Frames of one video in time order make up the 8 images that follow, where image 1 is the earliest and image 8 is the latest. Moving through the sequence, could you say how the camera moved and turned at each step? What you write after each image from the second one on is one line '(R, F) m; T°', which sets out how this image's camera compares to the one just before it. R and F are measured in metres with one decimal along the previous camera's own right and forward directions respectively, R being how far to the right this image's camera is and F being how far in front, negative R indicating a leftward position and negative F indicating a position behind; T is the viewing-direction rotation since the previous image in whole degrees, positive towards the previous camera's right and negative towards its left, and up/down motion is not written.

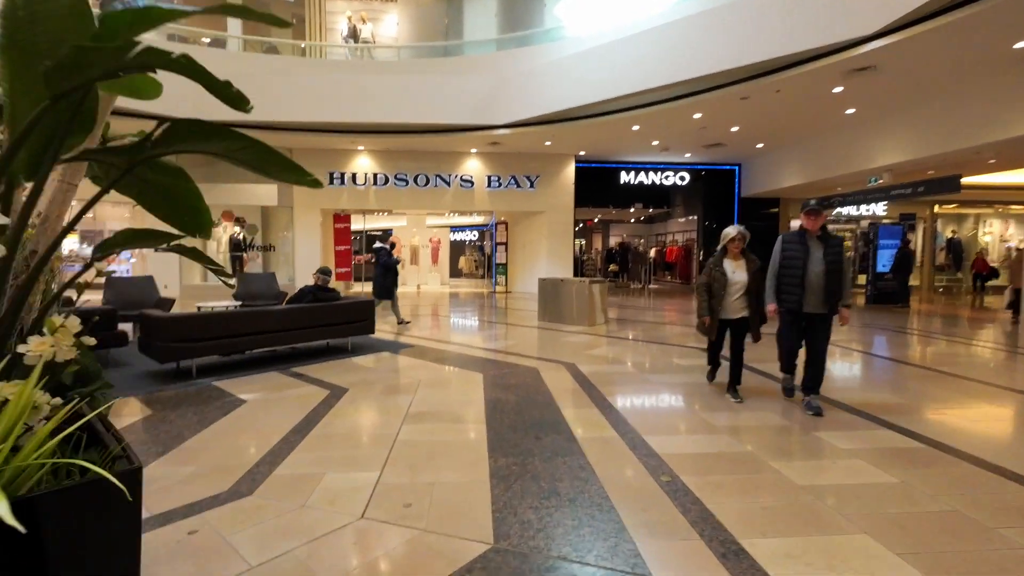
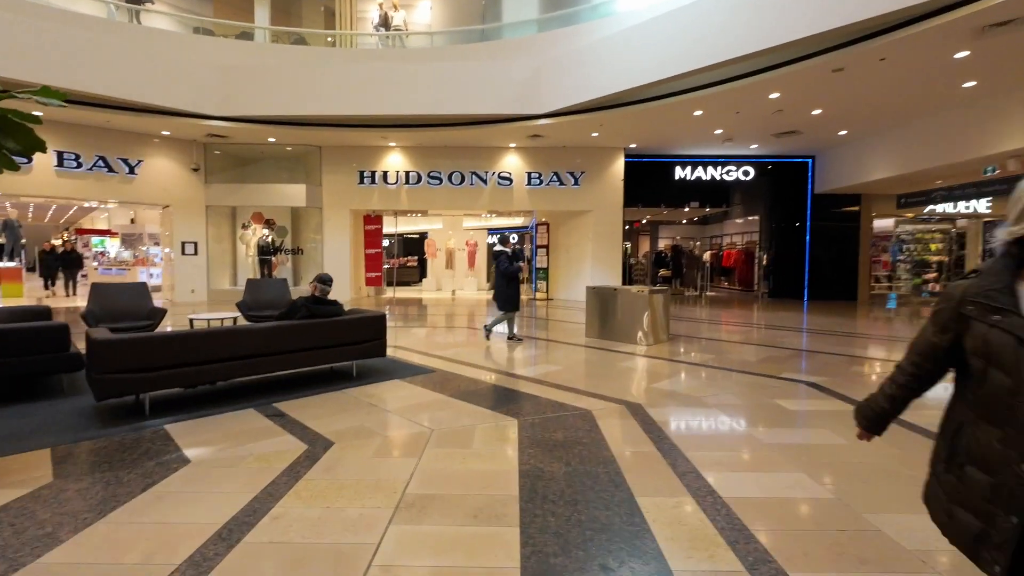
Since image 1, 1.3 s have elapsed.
(0.0, +1.2) m; -5°
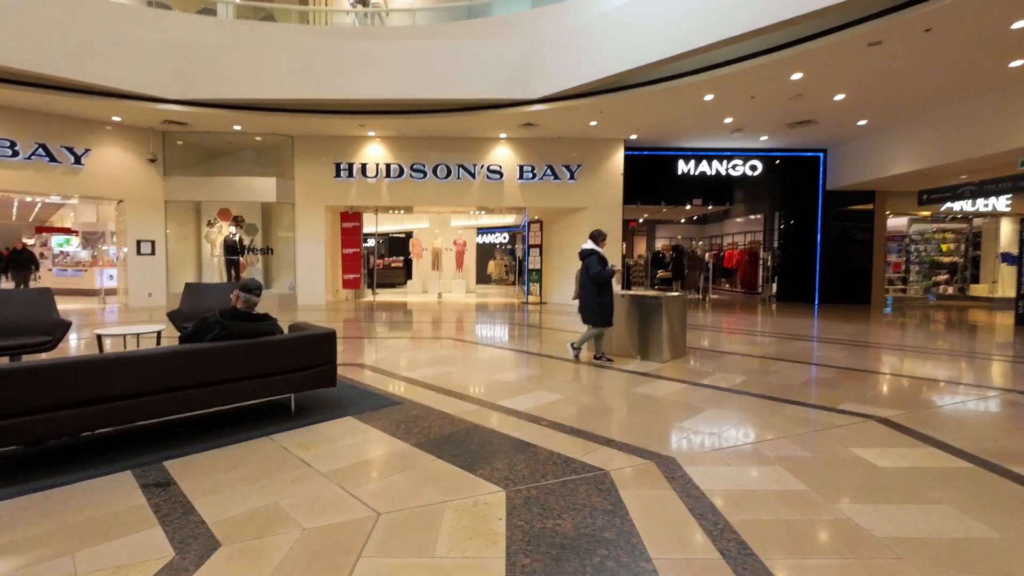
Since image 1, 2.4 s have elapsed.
(0.0, +1.1) m; +1°
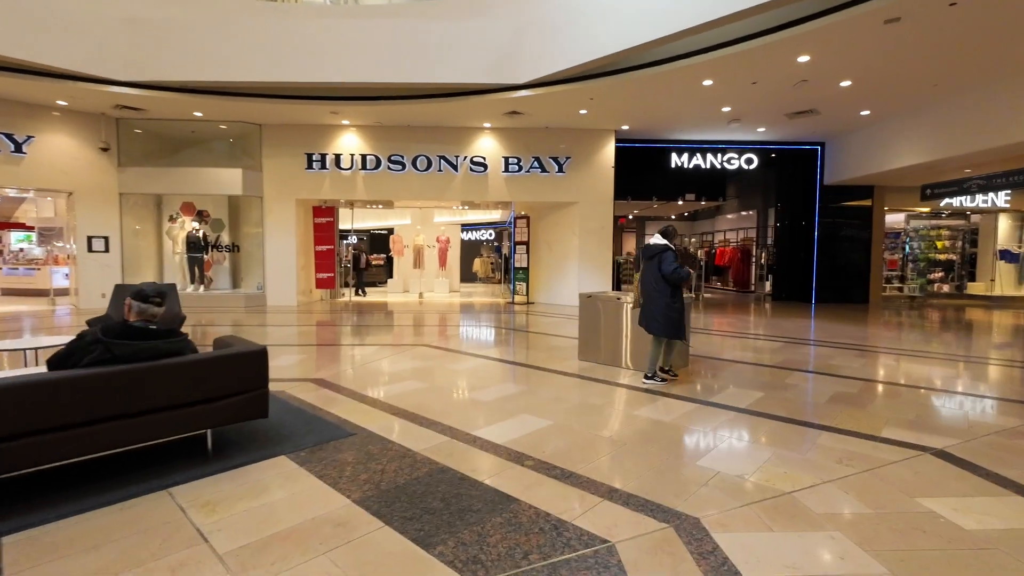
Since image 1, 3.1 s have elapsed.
(+0.1, +0.7) m; +1°
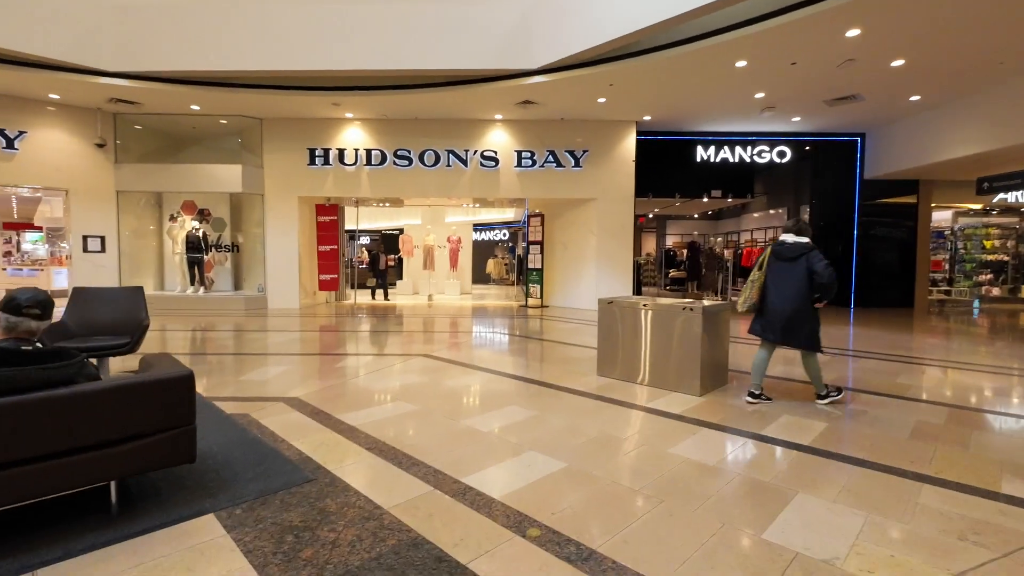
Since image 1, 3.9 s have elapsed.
(+0.1, +0.7) m; -2°
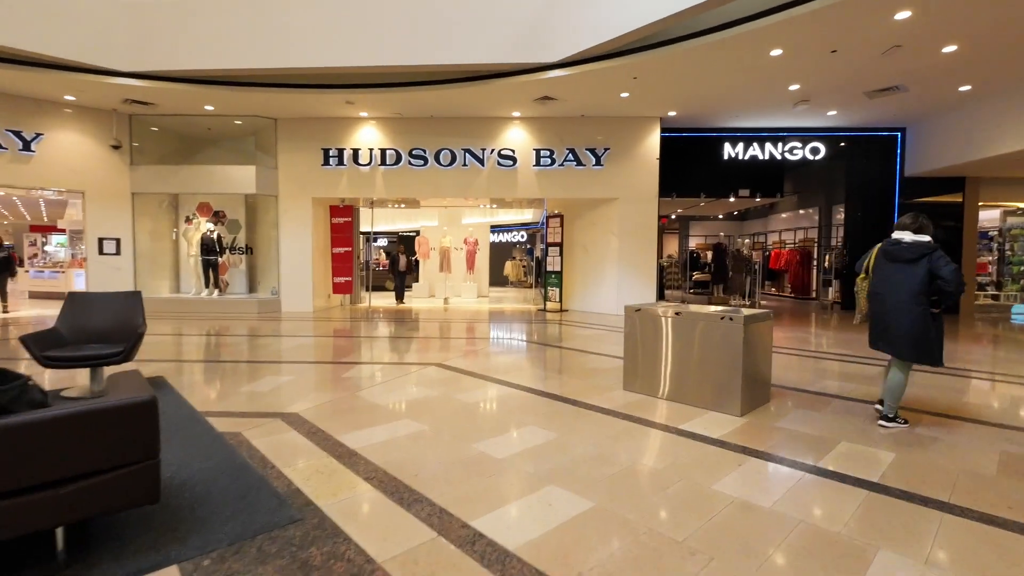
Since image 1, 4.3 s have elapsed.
(0.0, +0.4) m; -2°
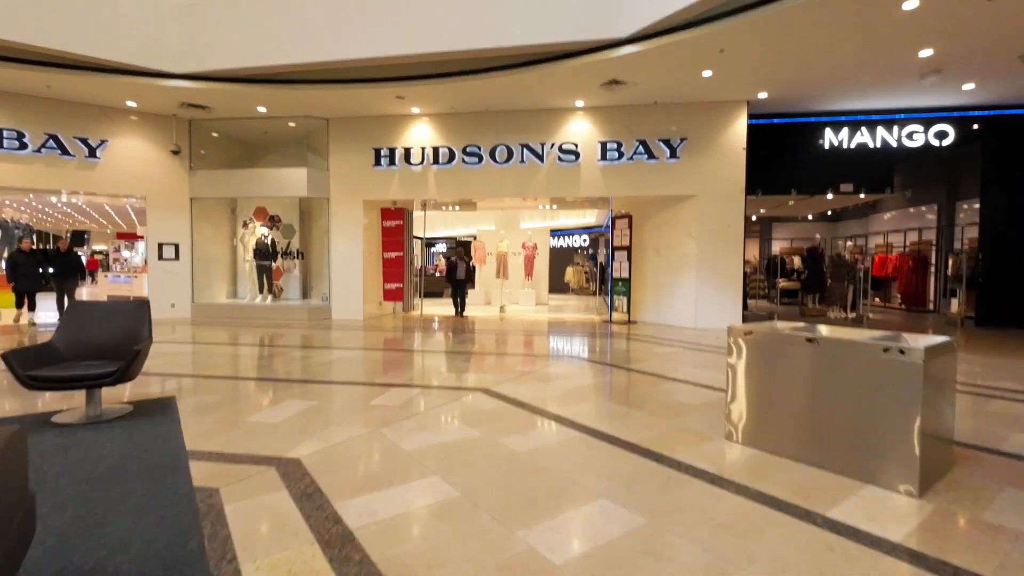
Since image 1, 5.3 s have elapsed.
(0.0, +0.9) m; -7°
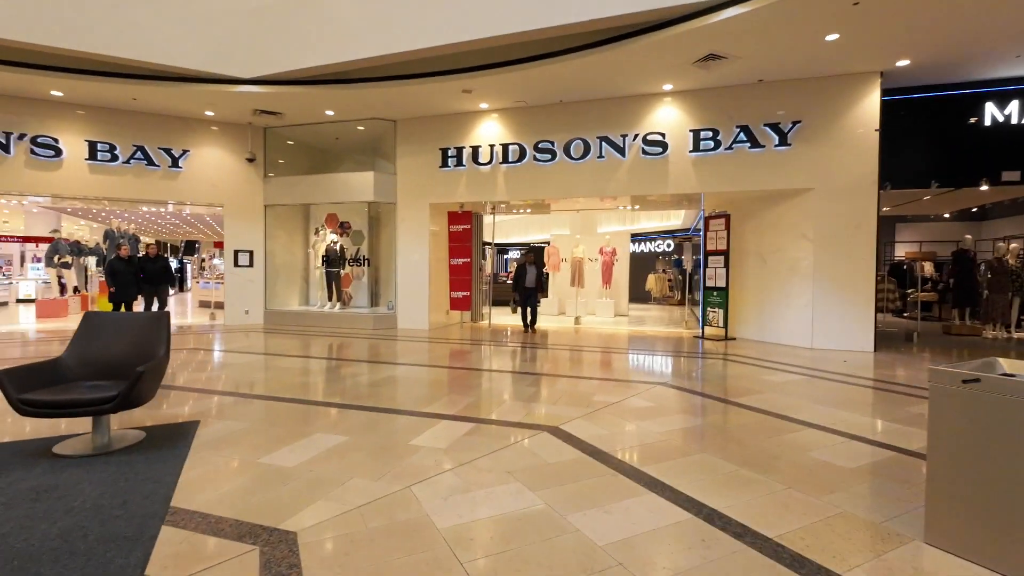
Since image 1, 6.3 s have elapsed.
(0.0, +0.9) m; -9°
